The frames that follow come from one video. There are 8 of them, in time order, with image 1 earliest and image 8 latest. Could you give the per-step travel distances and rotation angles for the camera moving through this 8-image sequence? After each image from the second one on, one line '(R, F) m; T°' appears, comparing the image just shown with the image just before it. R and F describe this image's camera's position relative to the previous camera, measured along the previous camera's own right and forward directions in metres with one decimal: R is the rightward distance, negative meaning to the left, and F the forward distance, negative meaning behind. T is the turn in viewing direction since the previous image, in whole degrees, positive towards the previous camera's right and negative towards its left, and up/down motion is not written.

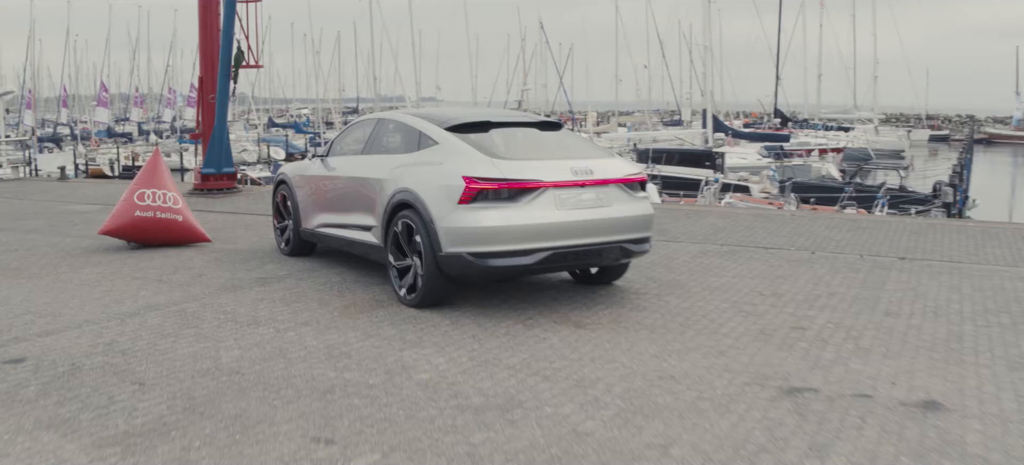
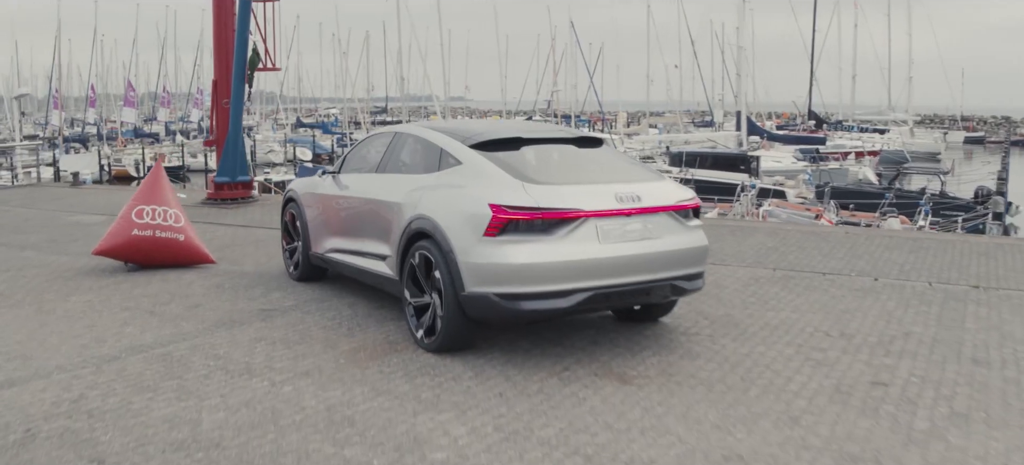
(0.0, +0.5) m; -1°
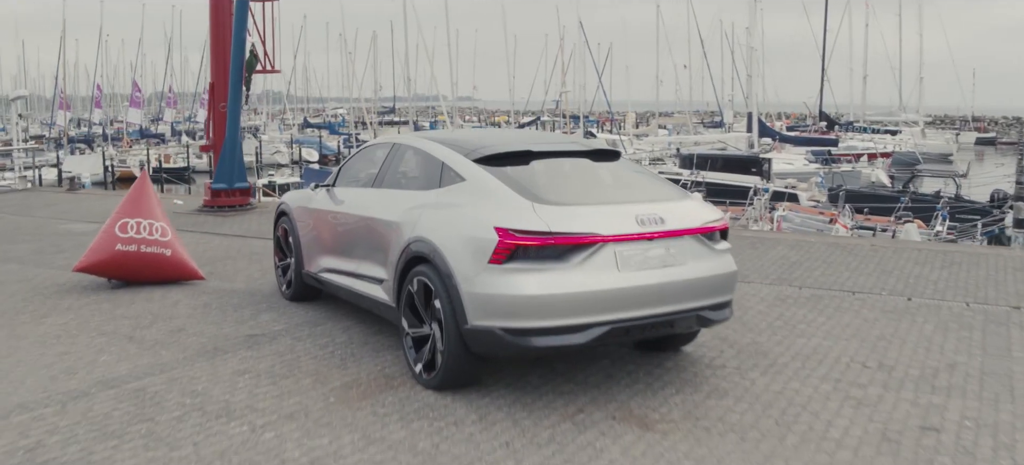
(0.0, +0.3) m; 0°
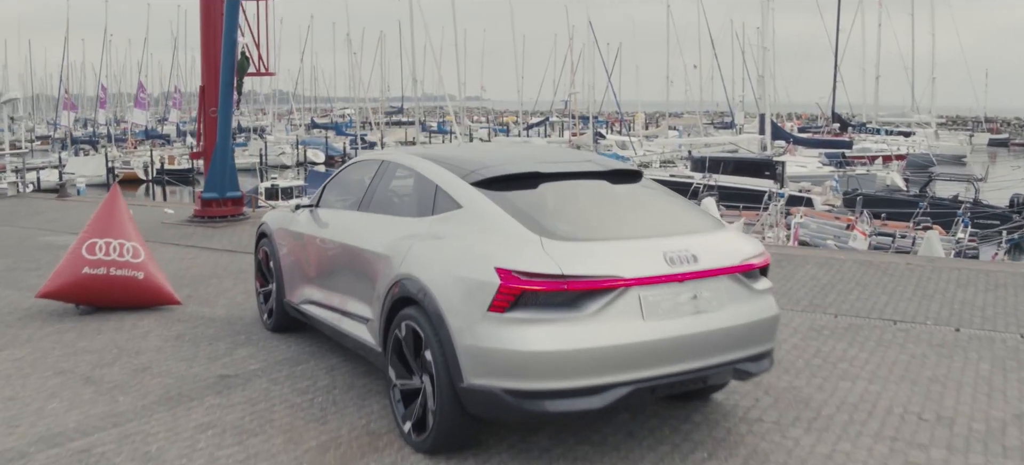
(0.0, +0.5) m; 0°
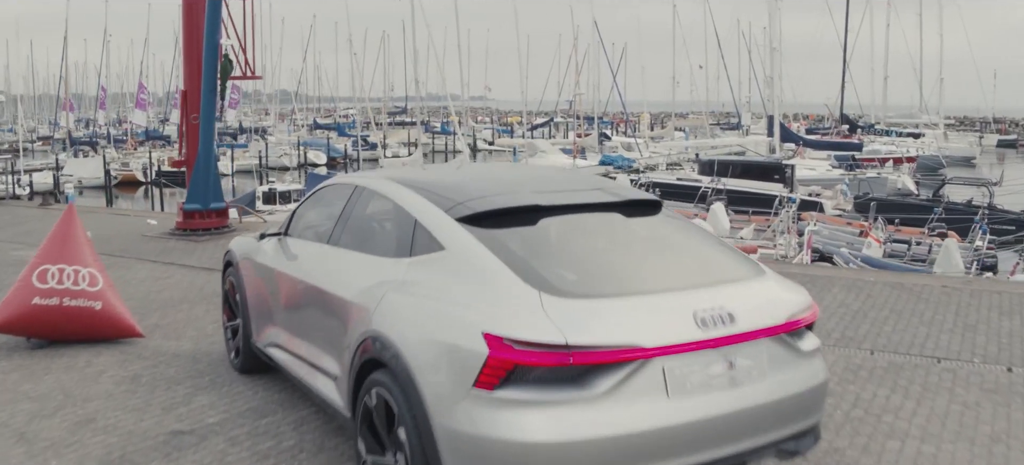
(0.0, +0.5) m; 0°
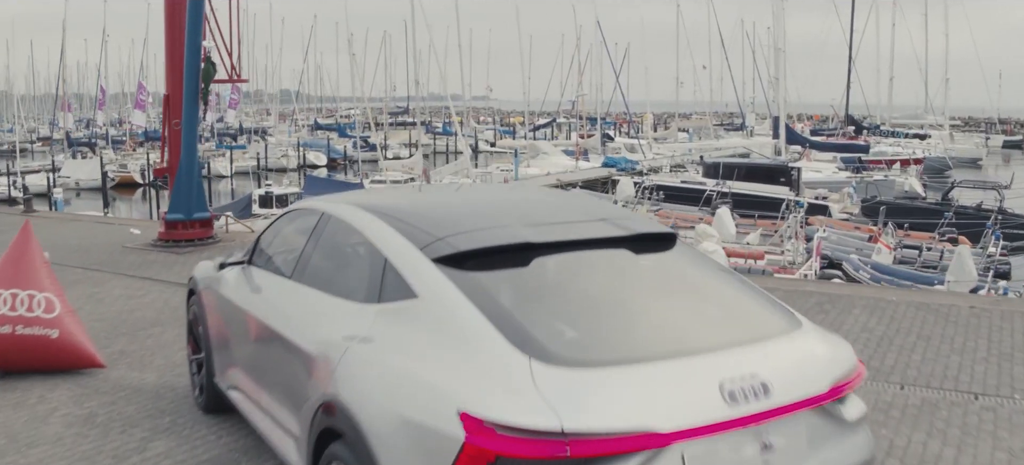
(0.0, +0.4) m; 0°
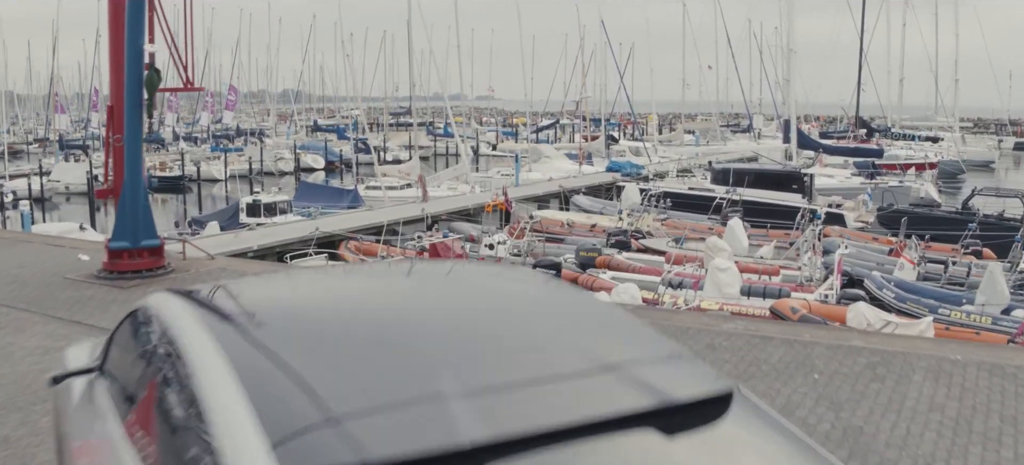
(+0.1, +0.9) m; 0°
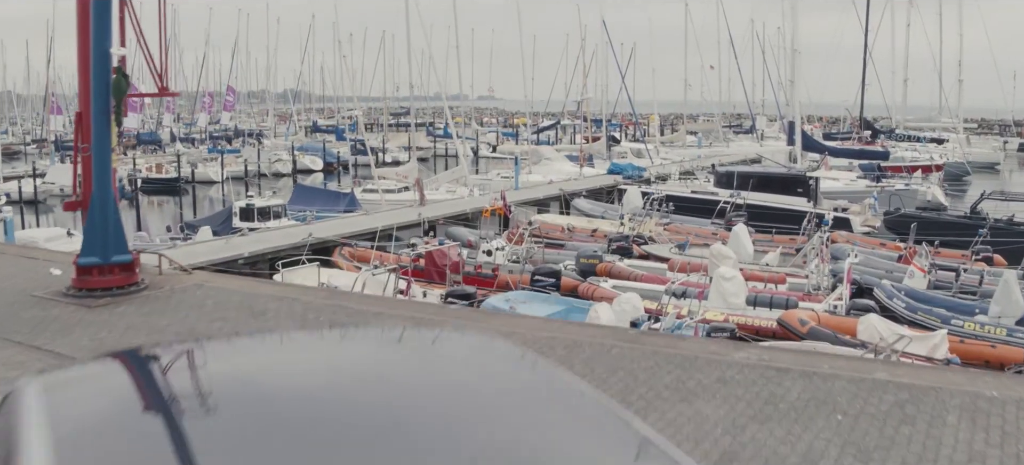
(0.0, +0.4) m; 0°
